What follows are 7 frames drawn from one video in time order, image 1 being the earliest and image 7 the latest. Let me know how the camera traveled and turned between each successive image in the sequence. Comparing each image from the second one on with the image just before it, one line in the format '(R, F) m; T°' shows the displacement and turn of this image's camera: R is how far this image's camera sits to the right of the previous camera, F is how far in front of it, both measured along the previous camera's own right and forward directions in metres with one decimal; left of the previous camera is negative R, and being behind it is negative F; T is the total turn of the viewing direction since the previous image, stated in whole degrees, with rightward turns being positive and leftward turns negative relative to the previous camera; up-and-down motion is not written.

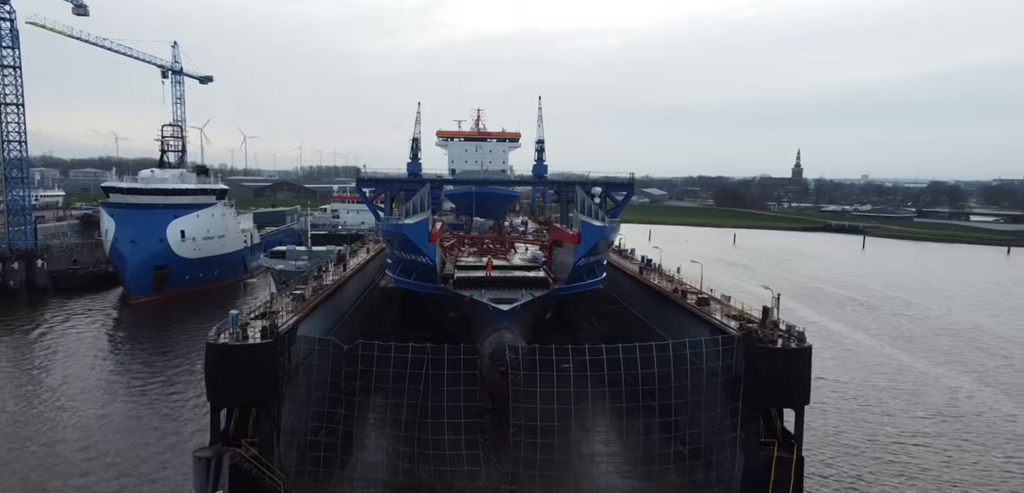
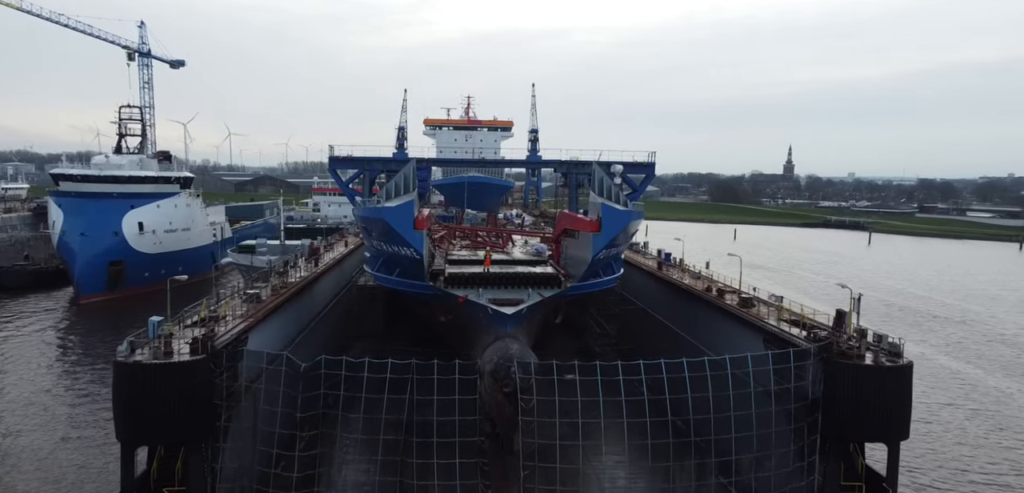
(-0.3, +1.9) m; +1°
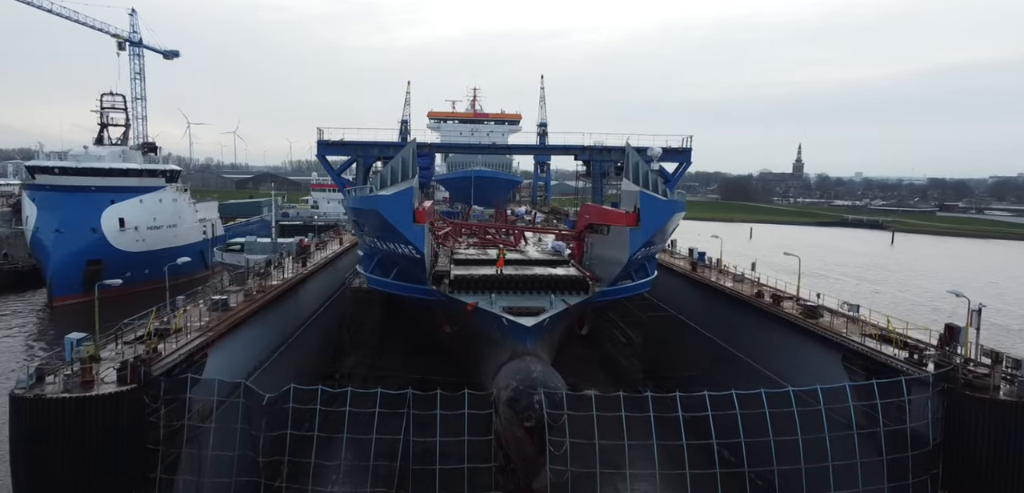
(-0.2, +1.5) m; 0°
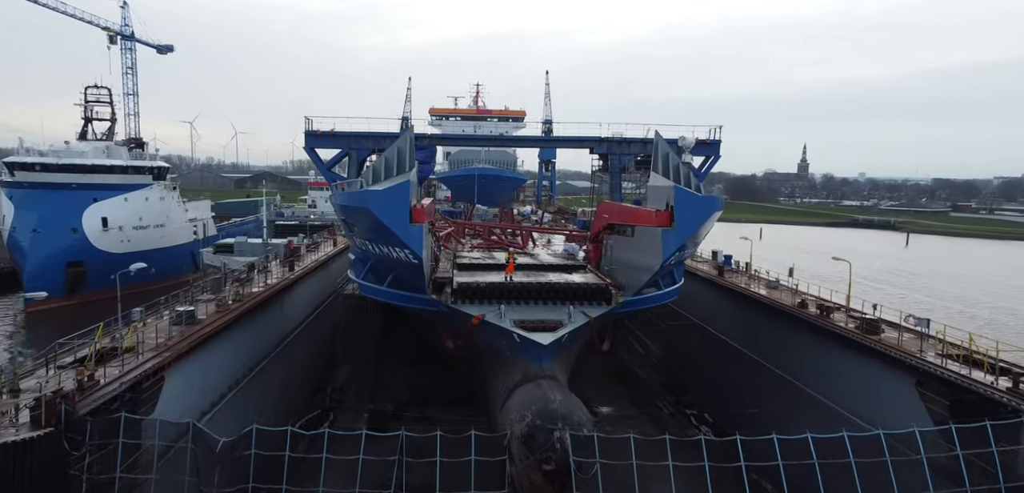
(-0.1, +1.0) m; 0°
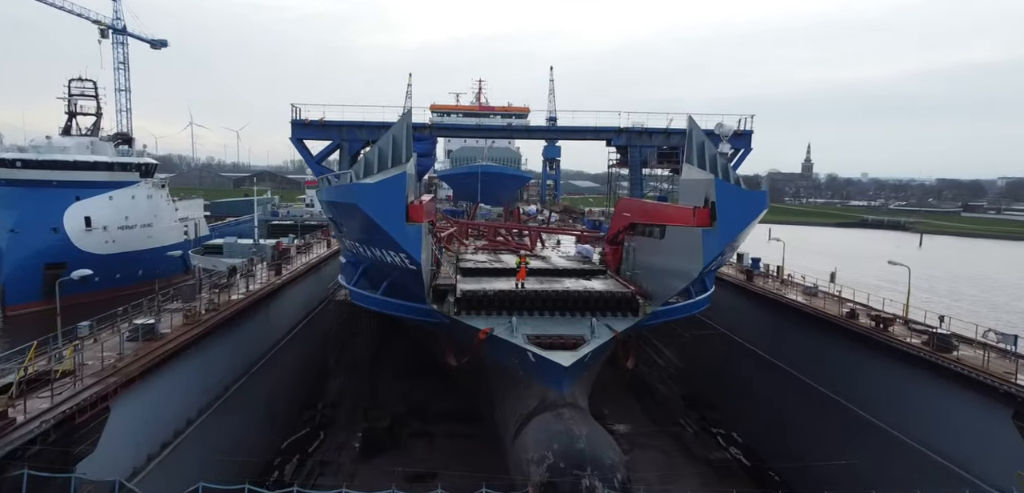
(-0.1, +0.9) m; 0°
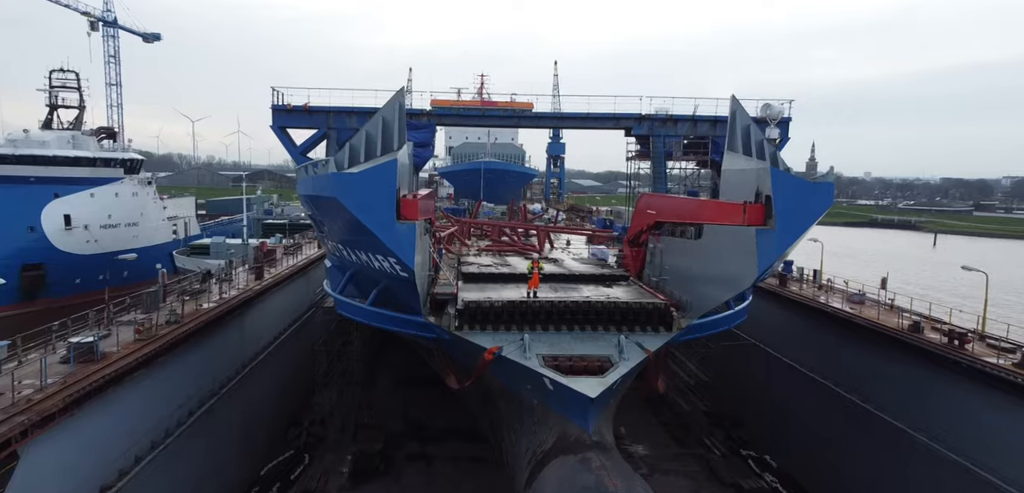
(-0.1, +0.9) m; 0°
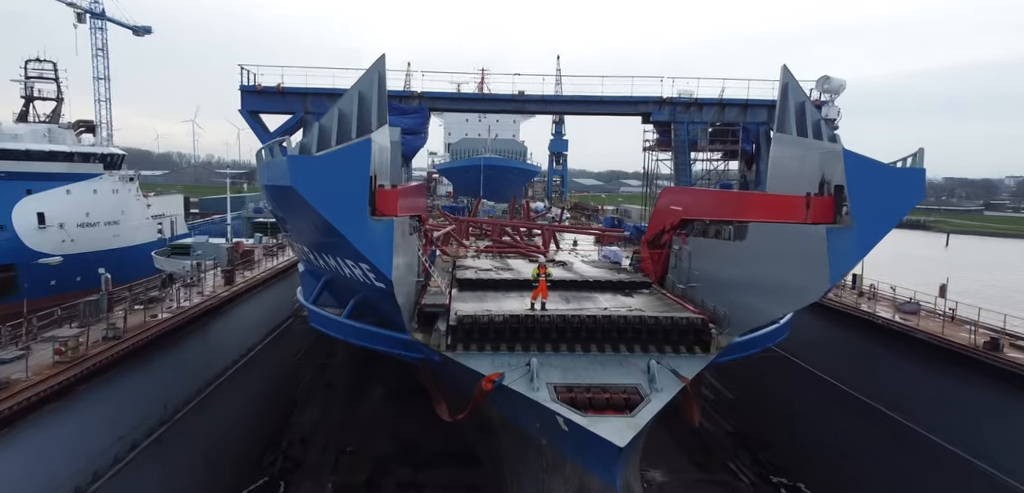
(0.0, +0.9) m; 0°
